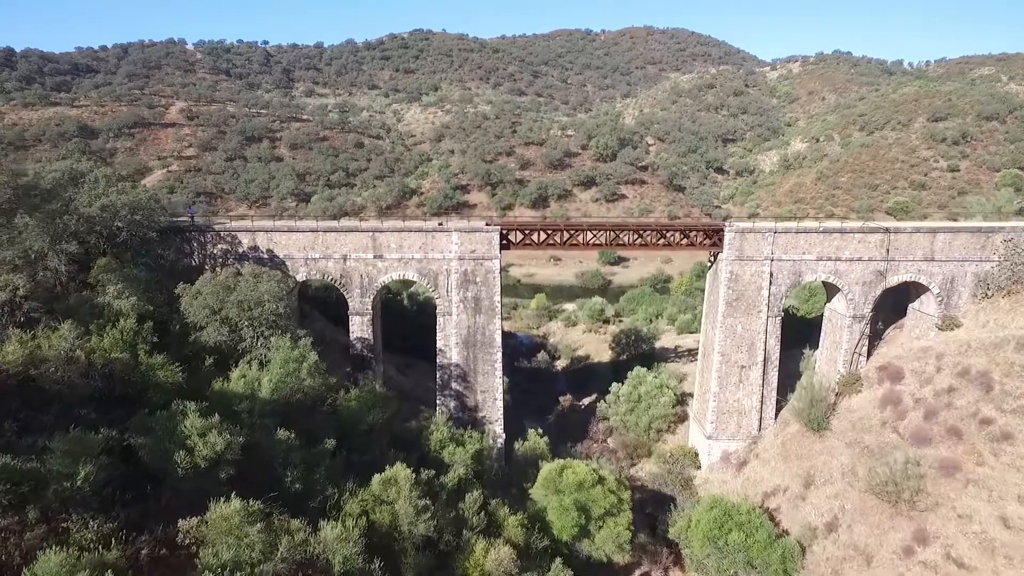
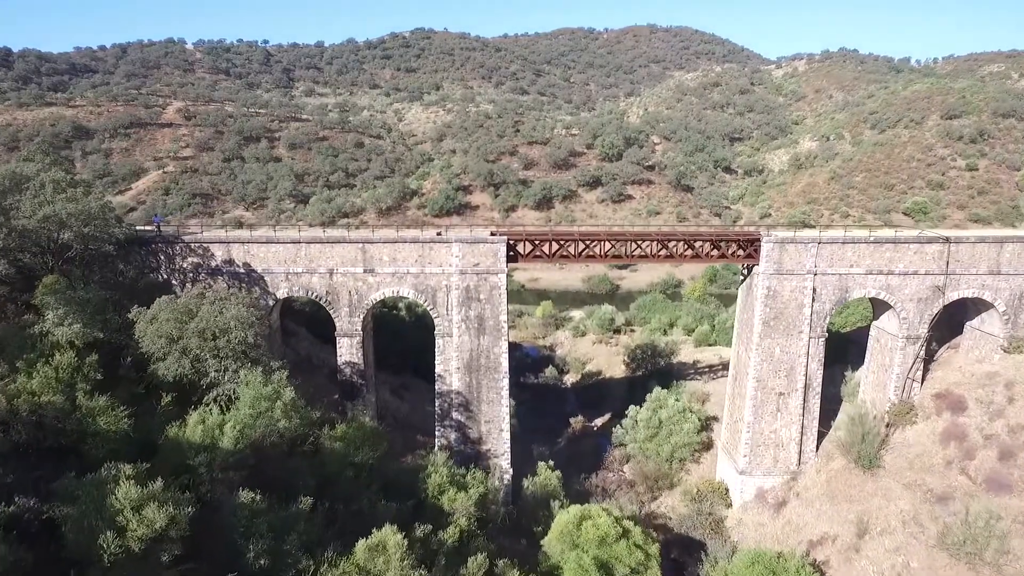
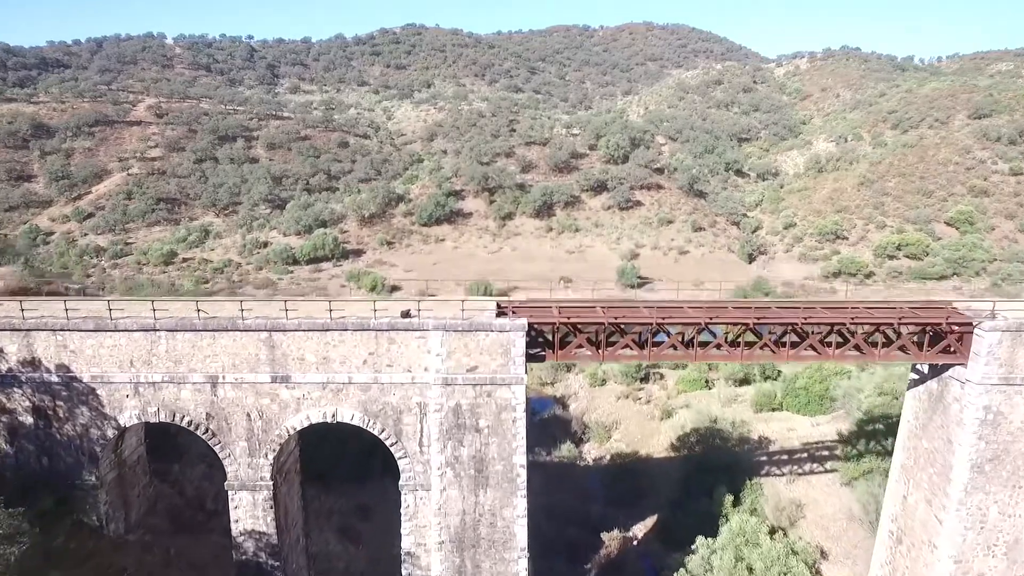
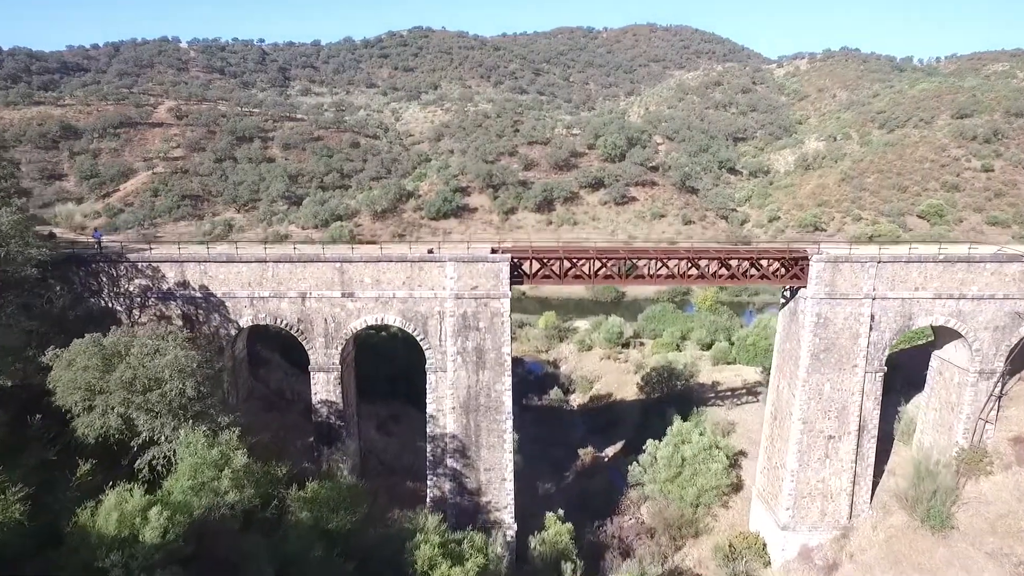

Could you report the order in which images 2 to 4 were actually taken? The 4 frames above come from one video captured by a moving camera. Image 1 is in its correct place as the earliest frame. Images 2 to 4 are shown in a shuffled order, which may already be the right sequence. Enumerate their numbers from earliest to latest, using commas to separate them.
2, 4, 3
